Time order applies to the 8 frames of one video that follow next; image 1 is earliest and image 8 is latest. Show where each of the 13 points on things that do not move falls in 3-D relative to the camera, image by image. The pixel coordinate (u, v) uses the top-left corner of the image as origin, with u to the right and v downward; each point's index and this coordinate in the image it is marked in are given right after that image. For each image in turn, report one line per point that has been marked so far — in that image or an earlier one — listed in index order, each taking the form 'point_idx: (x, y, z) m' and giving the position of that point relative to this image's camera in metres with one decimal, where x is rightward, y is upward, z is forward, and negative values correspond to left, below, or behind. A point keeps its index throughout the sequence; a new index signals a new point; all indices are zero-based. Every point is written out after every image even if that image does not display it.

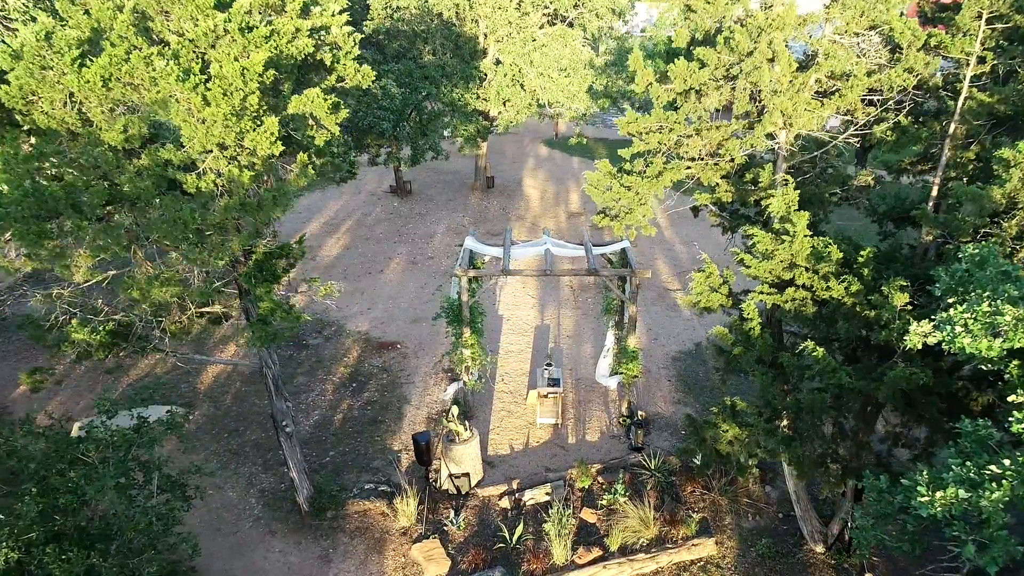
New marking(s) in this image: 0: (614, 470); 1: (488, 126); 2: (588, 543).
0: (+1.3, -2.3, +8.8) m
1: (-0.6, +3.9, +17.0) m
2: (+0.8, -2.8, +7.8) m
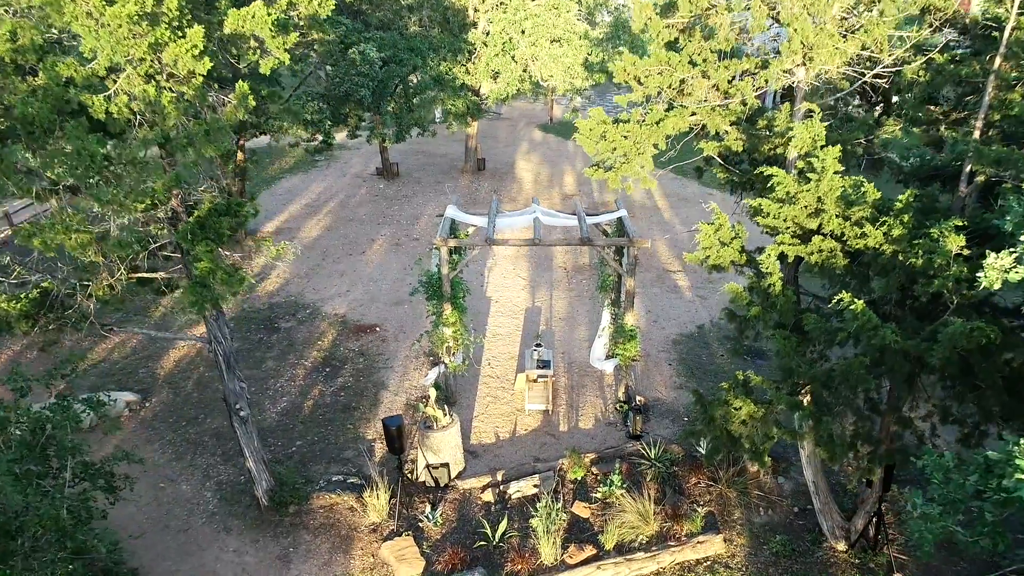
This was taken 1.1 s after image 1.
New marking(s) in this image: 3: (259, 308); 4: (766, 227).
0: (+1.1, -1.9, +7.9) m
1: (-0.8, +4.3, +16.1) m
2: (+0.7, -2.5, +6.9) m
3: (-4.2, -0.3, +11.6) m
4: (+1.8, +0.4, +4.9) m
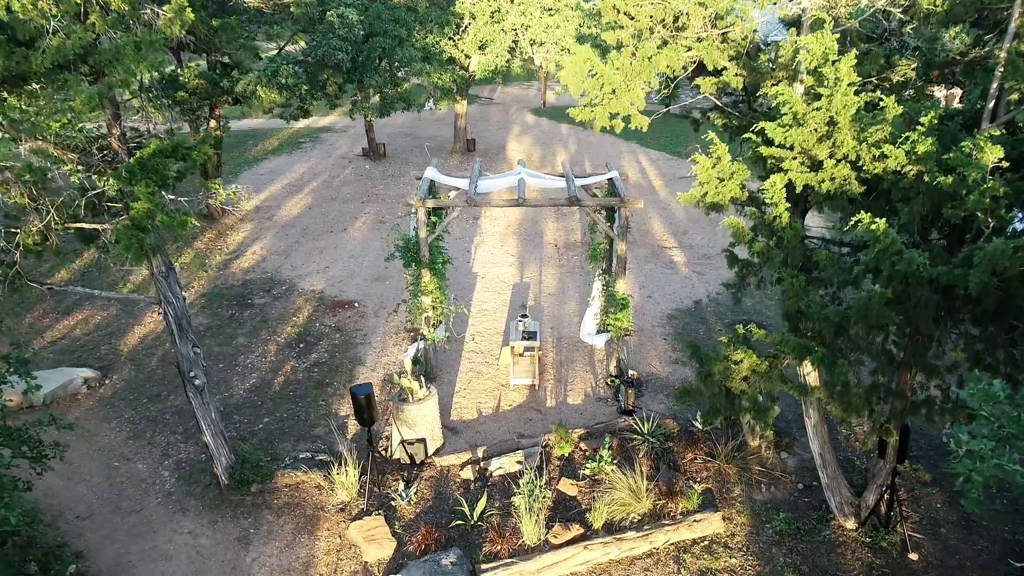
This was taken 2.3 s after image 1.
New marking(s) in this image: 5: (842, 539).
0: (+0.9, -1.6, +7.4) m
1: (-1.0, +4.7, +15.5) m
2: (+0.5, -2.1, +6.3) m
3: (-4.4, +0.1, +11.0) m
4: (+1.6, +0.8, +4.3) m
5: (+2.9, -2.2, +6.1) m
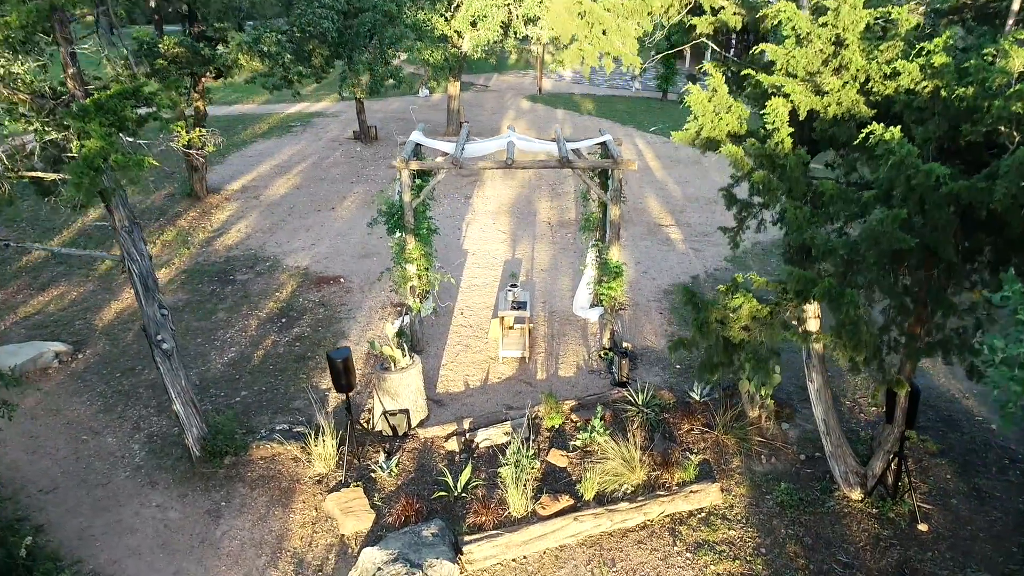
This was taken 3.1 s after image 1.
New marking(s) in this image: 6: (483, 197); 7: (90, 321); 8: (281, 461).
0: (+0.8, -1.2, +7.0) m
1: (-1.2, +5.0, +15.2) m
2: (+0.4, -1.7, +6.0) m
3: (-4.5, +0.4, +10.7) m
4: (+1.5, +1.2, +4.0) m
5: (+2.8, -1.8, +5.8) m
6: (-0.6, +1.8, +13.4) m
7: (-5.5, -0.4, +9.2) m
8: (-2.1, -1.6, +6.5) m
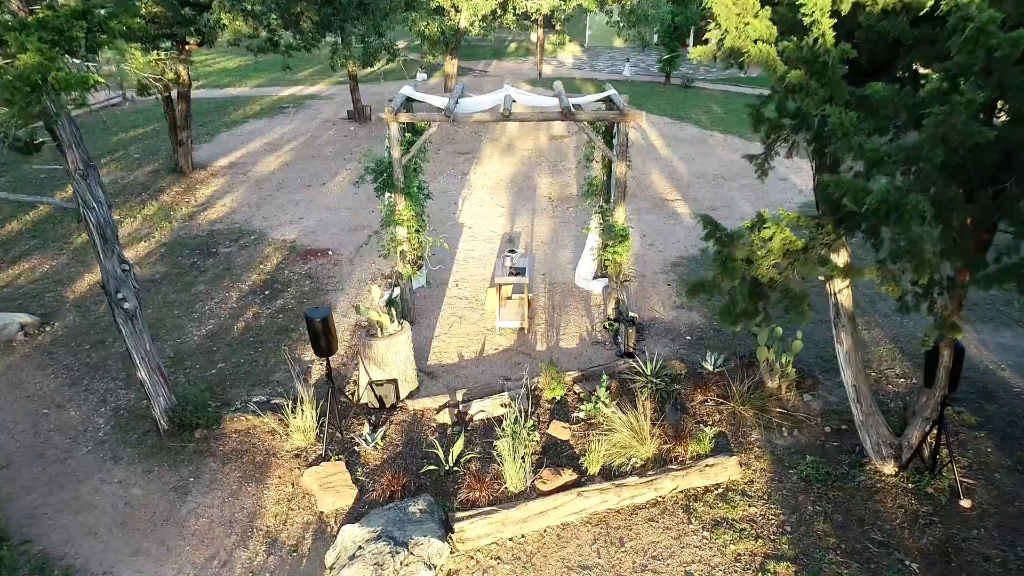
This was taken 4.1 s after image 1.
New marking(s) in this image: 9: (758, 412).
0: (+0.8, -0.8, +6.5) m
1: (-1.2, +5.4, +14.6) m
2: (+0.3, -1.4, +5.4) m
3: (-4.6, +0.8, +10.1) m
4: (+1.5, +1.5, +3.4) m
5: (+2.7, -1.5, +5.2) m
6: (-0.6, +2.1, +12.8) m
7: (-5.5, -0.1, +8.6) m
8: (-2.2, -1.2, +5.9) m
9: (+2.1, -1.1, +6.0) m
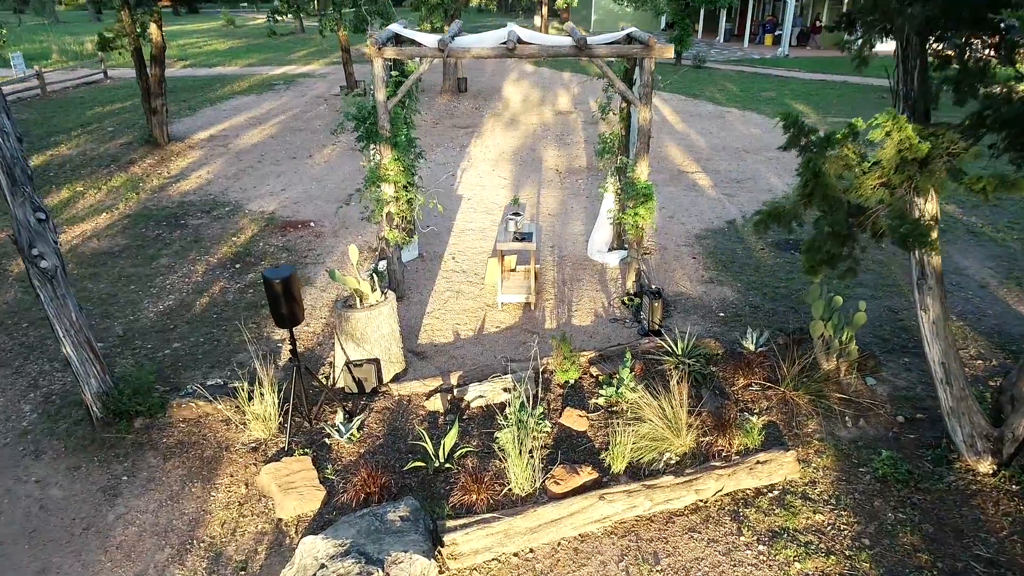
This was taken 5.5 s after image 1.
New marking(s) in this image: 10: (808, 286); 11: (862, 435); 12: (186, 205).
0: (+0.8, -0.5, +5.4) m
1: (-1.1, +5.7, +13.6) m
2: (+0.4, -1.1, +4.4) m
3: (-4.5, +1.1, +9.1) m
4: (+1.5, +1.8, +2.4) m
5: (+2.8, -1.2, +4.2) m
6: (-0.5, +2.4, +11.8) m
7: (-5.5, +0.2, +7.6) m
8: (-2.1, -1.0, +4.9) m
9: (+2.1, -0.8, +4.9) m
10: (+2.8, 0.0, +6.7) m
11: (+2.3, -1.0, +4.7) m
12: (-4.3, +1.1, +9.2) m
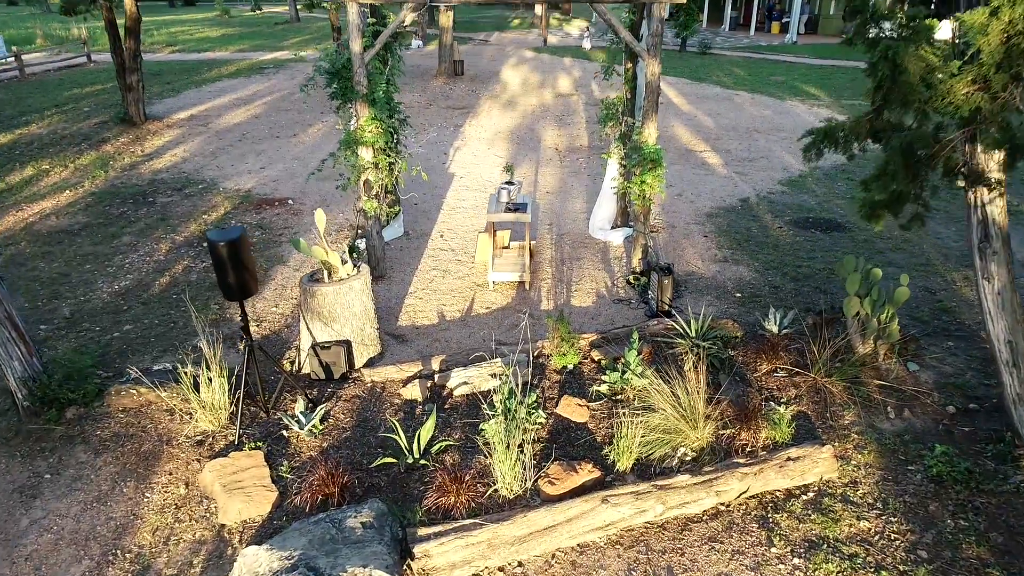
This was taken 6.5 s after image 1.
0: (+0.7, -0.4, +4.8) m
1: (-1.2, +5.9, +12.9) m
2: (+0.3, -0.9, +3.8) m
3: (-4.6, +1.3, +8.5) m
4: (+1.4, +2.0, +1.7) m
5: (+2.7, -1.0, +3.5) m
6: (-0.6, +2.6, +11.2) m
7: (-5.6, +0.4, +7.0) m
8: (-2.2, -0.8, +4.3) m
9: (+2.1, -0.6, +4.3) m
10: (+2.8, +0.2, +6.0) m
11: (+2.3, -0.8, +4.0) m
12: (-4.3, +1.3, +8.5) m
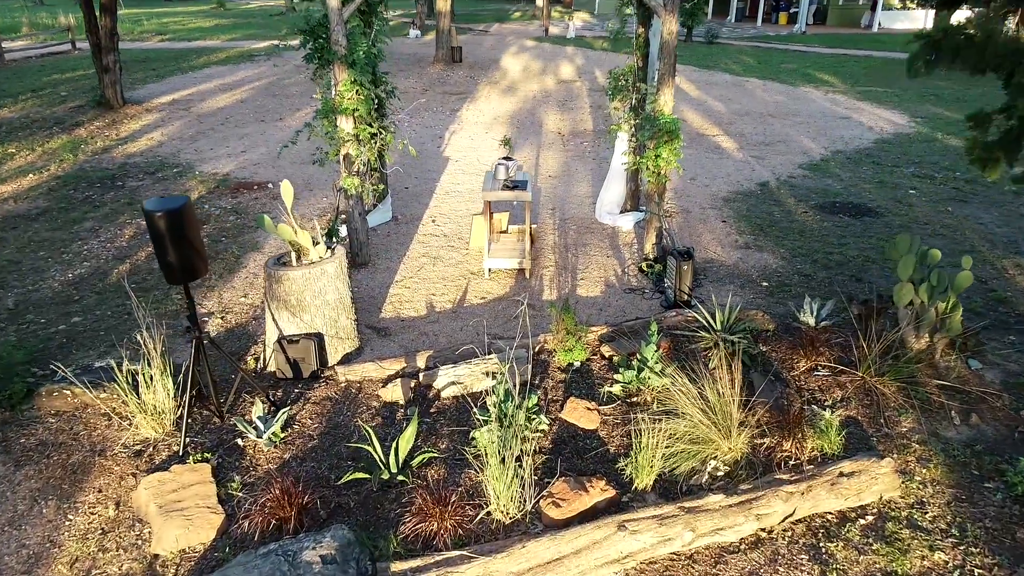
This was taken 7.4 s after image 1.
0: (+0.7, -0.3, +4.2) m
1: (-1.2, +6.0, +12.3) m
2: (+0.3, -0.8, +3.1) m
3: (-4.6, +1.3, +7.9) m
4: (+1.4, +2.1, +1.1) m
5: (+2.7, -0.9, +2.9) m
6: (-0.6, +2.7, +10.5) m
7: (-5.6, +0.5, +6.3) m
8: (-2.2, -0.7, +3.7) m
9: (+2.0, -0.5, +3.6) m
10: (+2.8, +0.3, +5.4) m
11: (+2.3, -0.7, +3.4) m
12: (-4.3, +1.4, +7.9) m
